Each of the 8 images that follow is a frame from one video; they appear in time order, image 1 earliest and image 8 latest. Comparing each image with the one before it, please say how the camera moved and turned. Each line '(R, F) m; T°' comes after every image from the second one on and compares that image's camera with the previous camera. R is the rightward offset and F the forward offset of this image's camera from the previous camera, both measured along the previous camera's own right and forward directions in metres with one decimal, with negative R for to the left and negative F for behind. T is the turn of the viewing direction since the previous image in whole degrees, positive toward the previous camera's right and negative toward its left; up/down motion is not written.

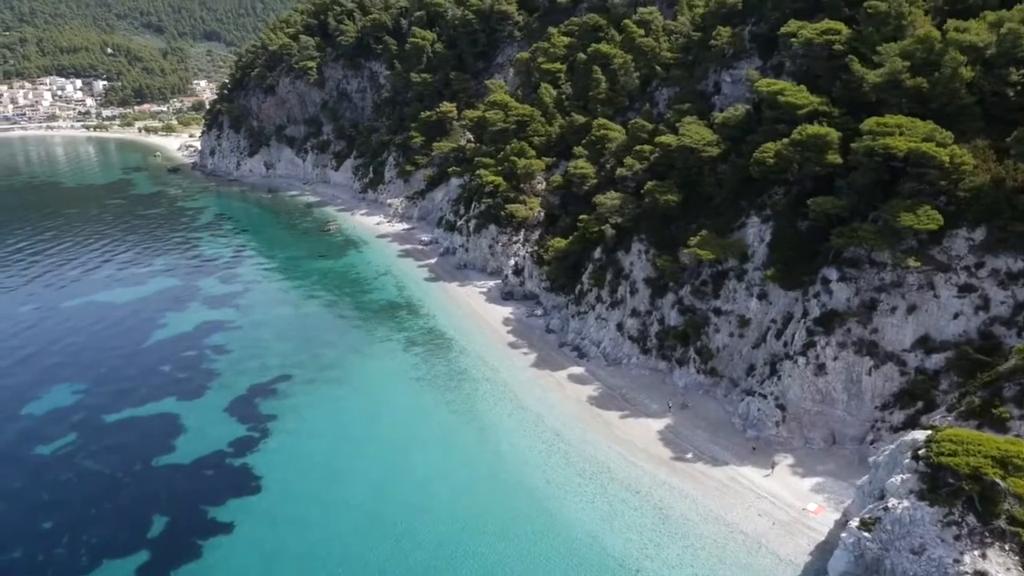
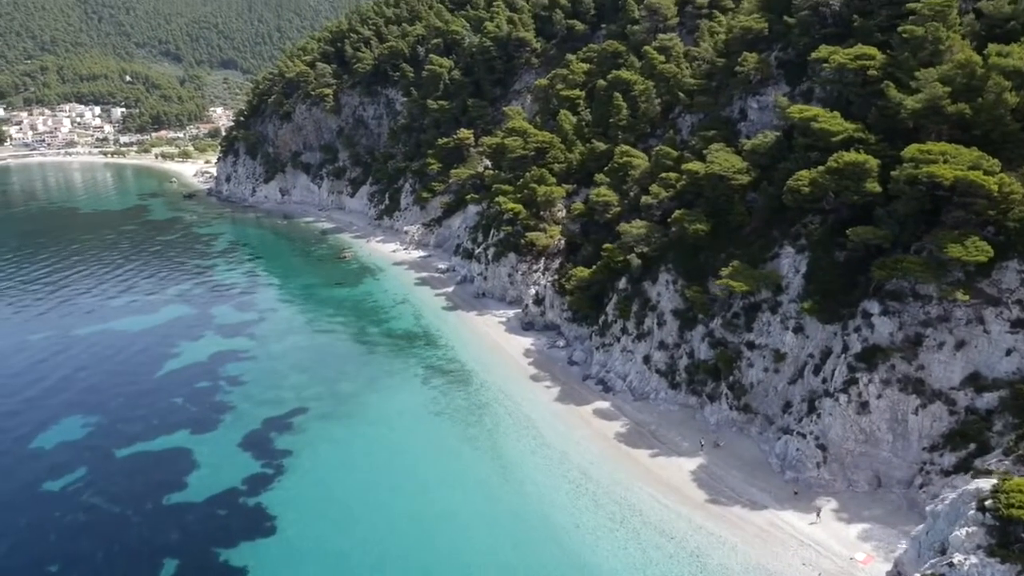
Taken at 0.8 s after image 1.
(-0.7, +1.3) m; -1°
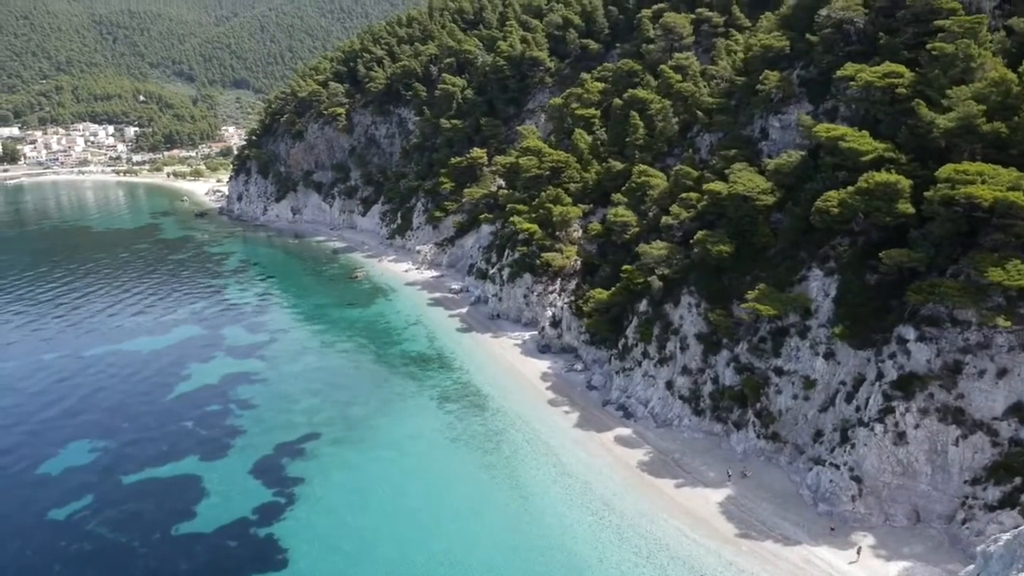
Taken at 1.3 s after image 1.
(-0.6, +1.1) m; -1°
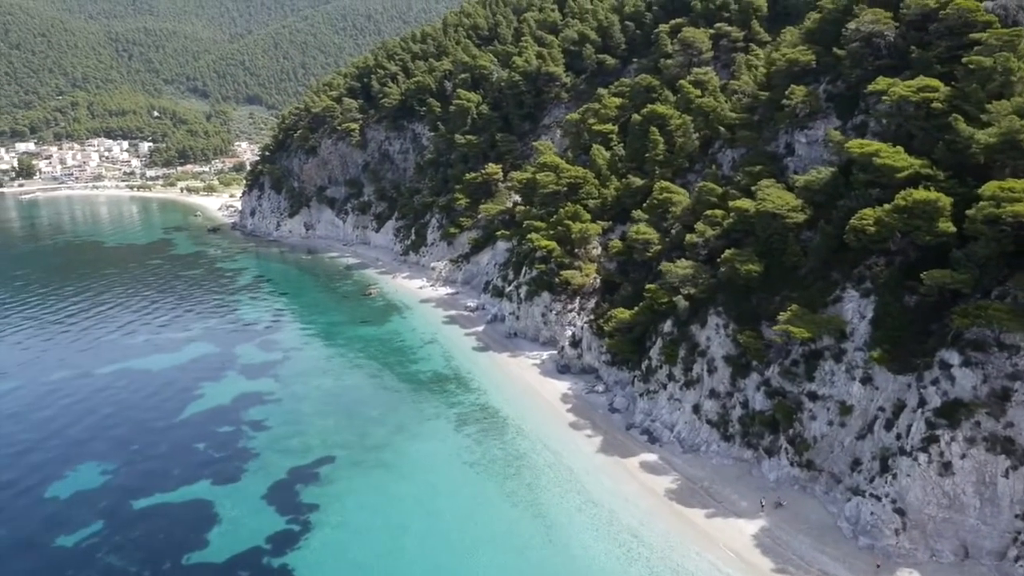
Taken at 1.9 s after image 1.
(-0.6, +1.2) m; -1°
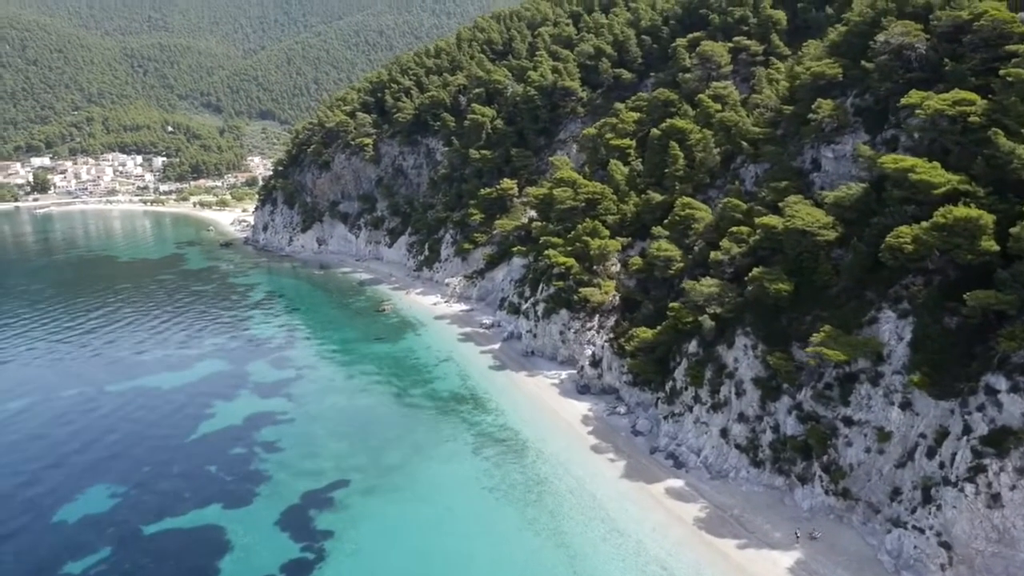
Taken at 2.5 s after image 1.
(-0.6, +1.2) m; -1°
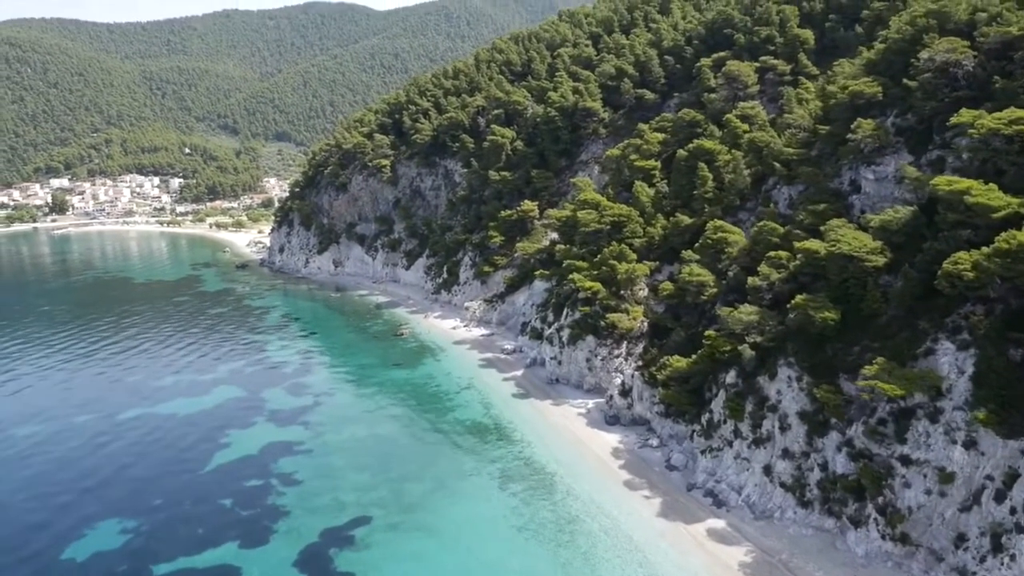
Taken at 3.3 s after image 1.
(-0.9, +1.8) m; -1°
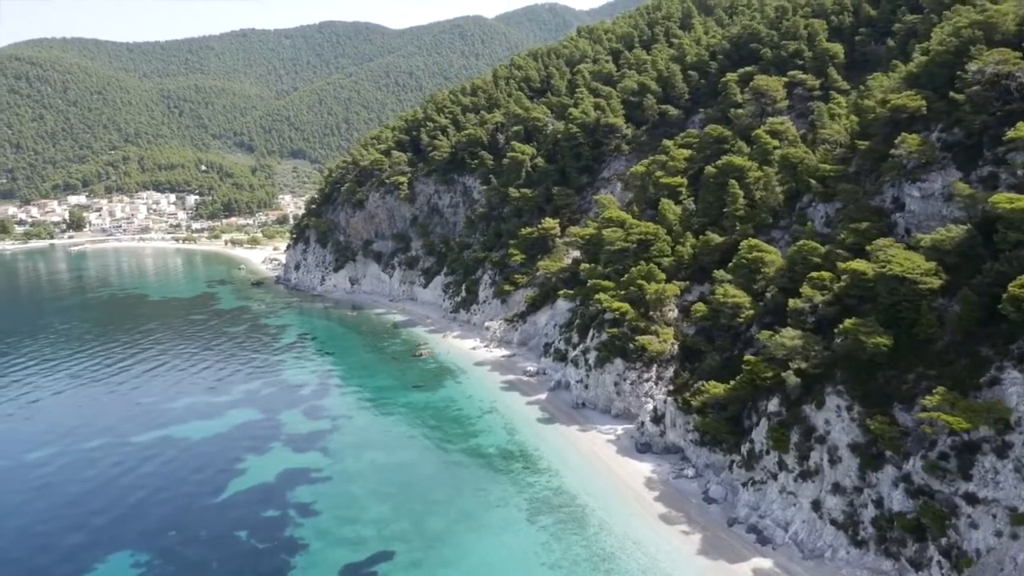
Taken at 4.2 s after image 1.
(-0.9, +1.8) m; -1°
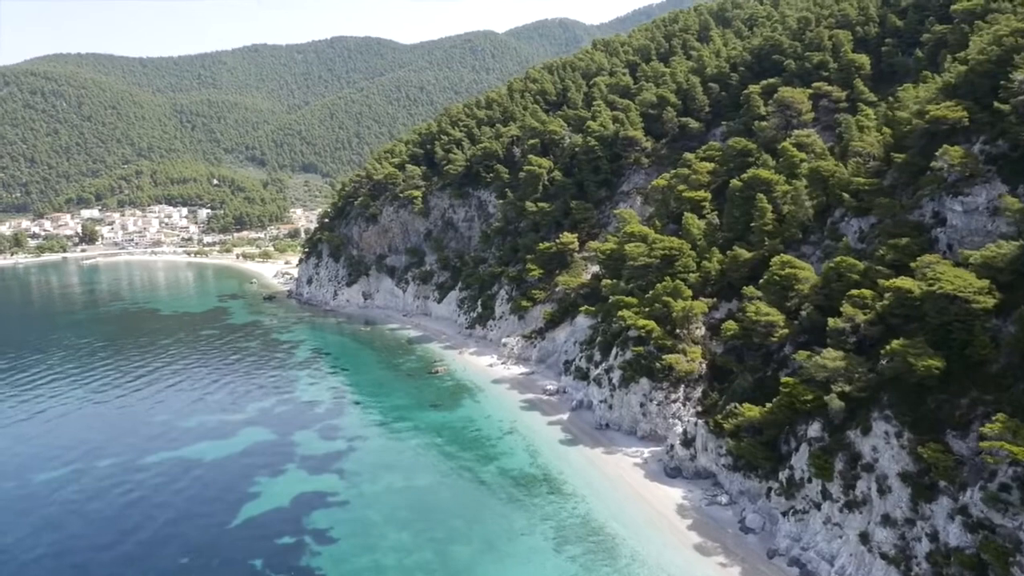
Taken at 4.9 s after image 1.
(-0.9, +1.6) m; -1°
